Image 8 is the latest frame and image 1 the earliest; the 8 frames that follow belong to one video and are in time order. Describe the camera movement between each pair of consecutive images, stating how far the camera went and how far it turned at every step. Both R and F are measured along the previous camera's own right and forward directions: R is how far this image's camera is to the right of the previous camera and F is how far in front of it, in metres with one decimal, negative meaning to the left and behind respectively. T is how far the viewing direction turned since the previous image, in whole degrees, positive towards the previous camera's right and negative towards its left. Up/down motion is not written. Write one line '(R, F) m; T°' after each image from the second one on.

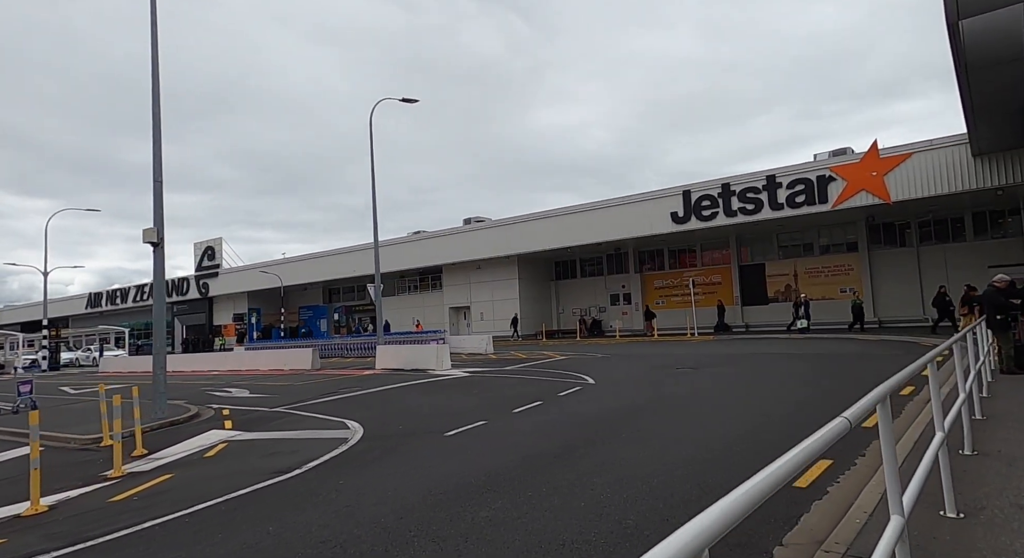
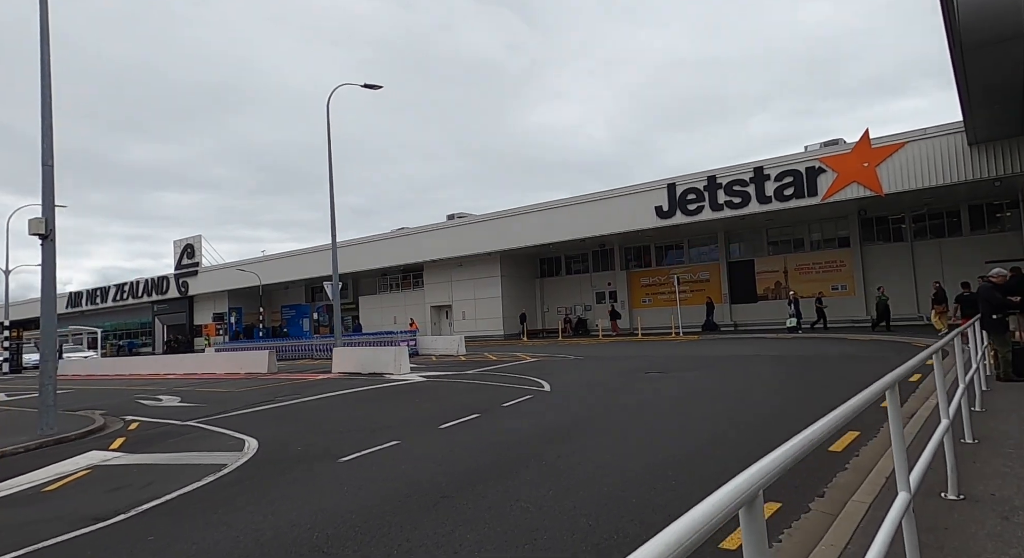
(+0.9, +1.3) m; 0°
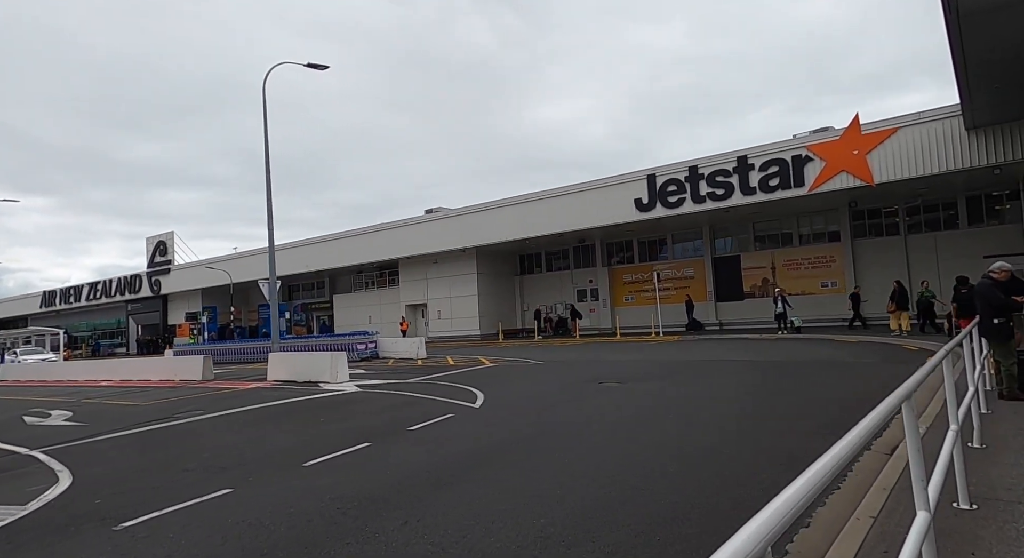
(+1.2, +1.8) m; 0°
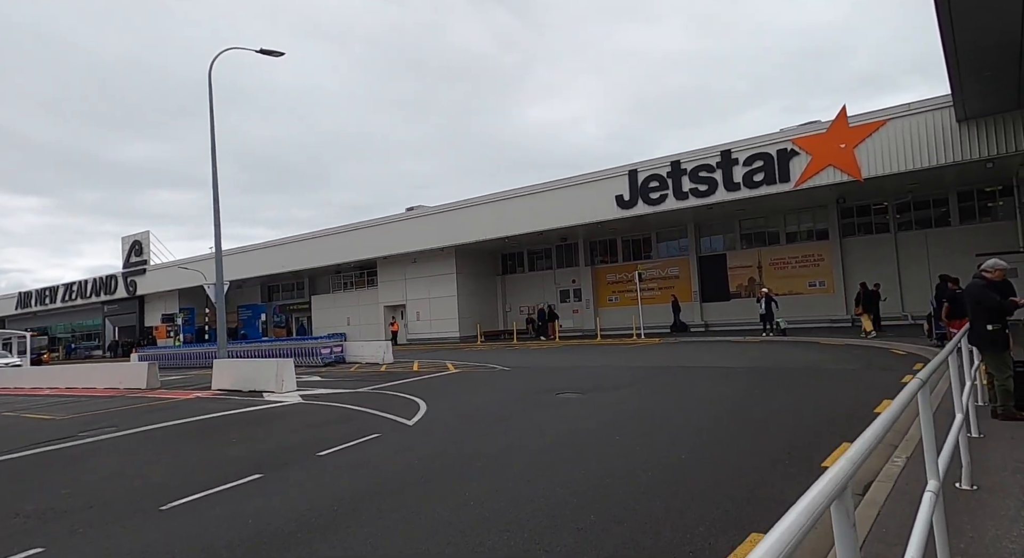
(+0.8, +1.1) m; 0°
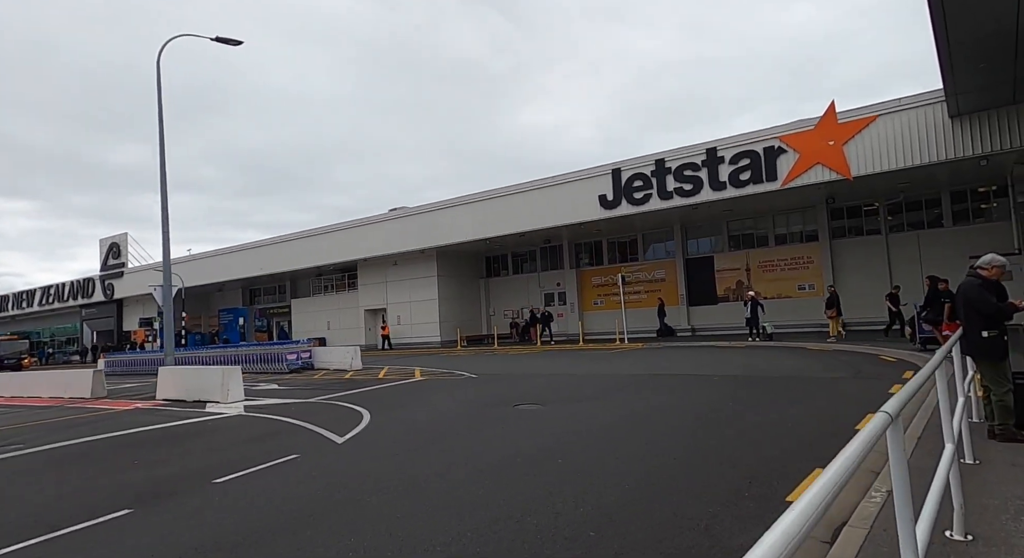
(+0.7, +1.0) m; 0°
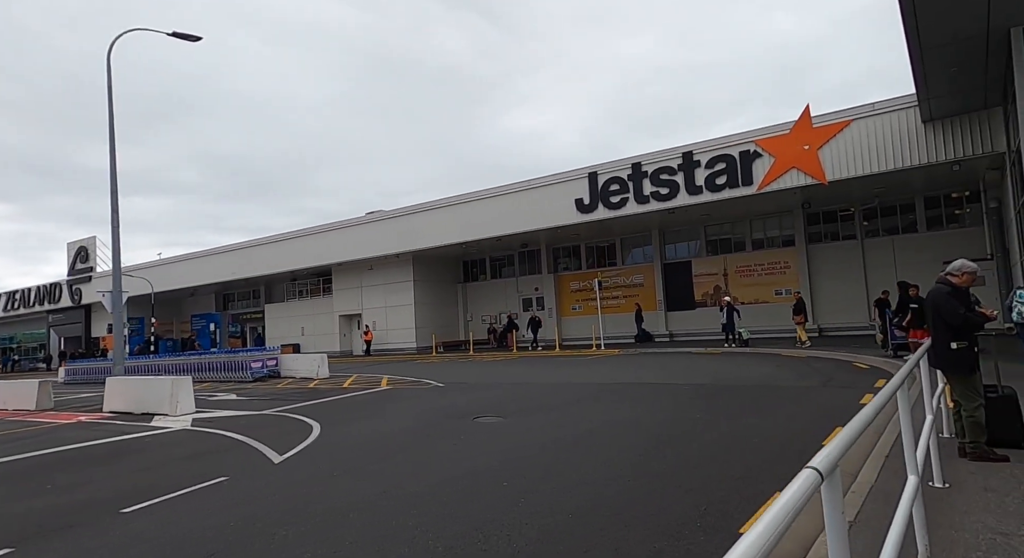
(+0.4, +0.4) m; +1°
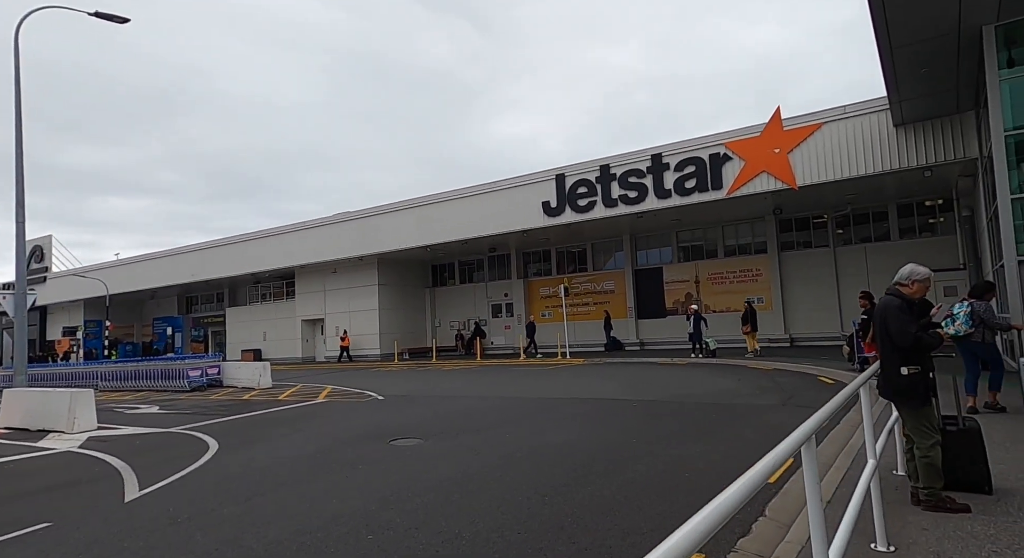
(+0.9, +1.0) m; +1°
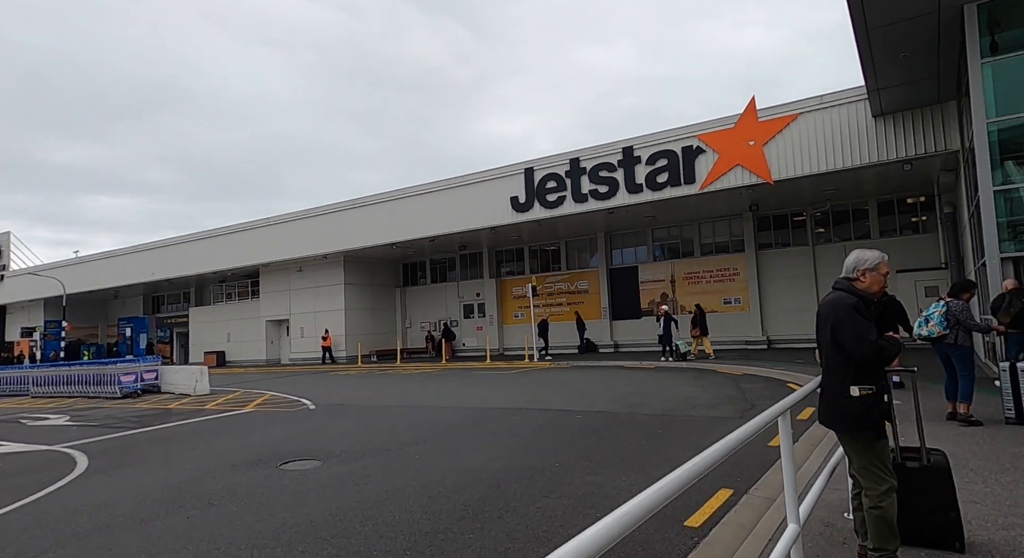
(+0.9, +1.2) m; +1°
